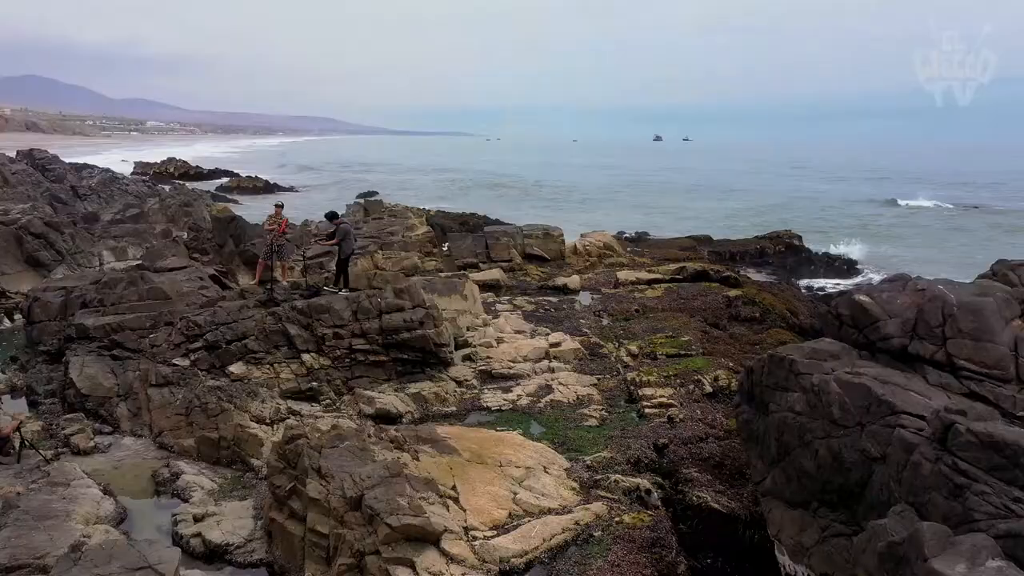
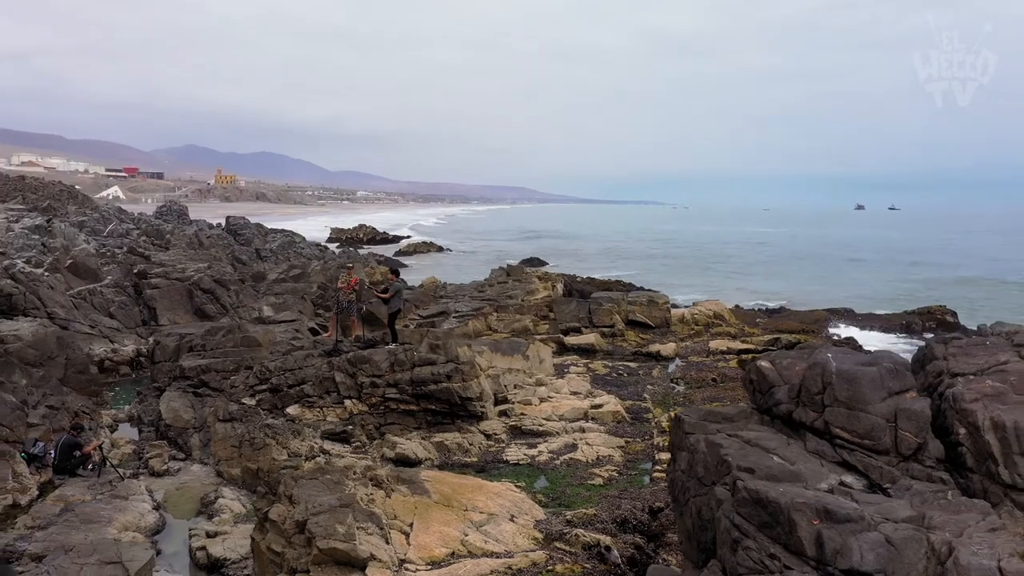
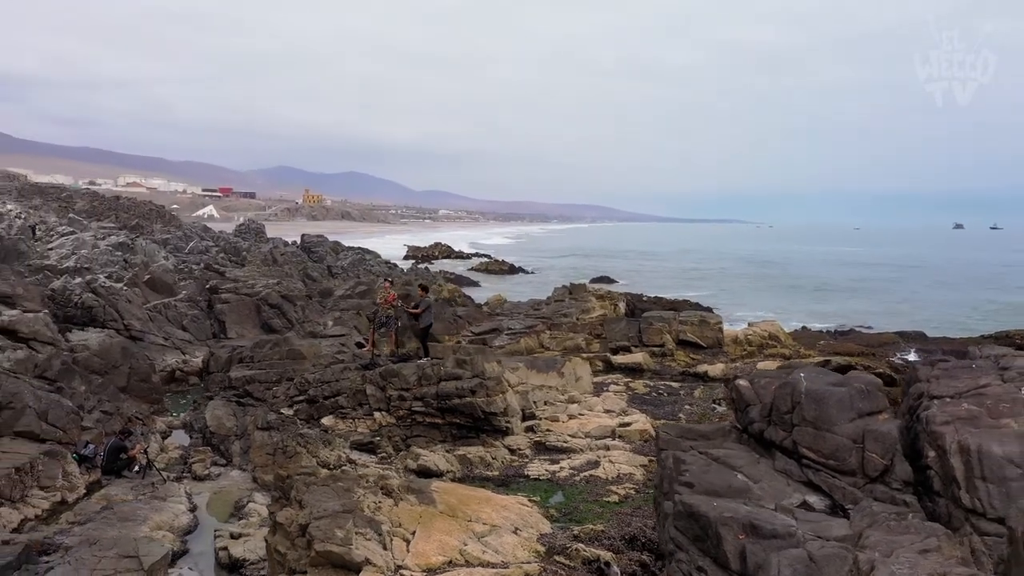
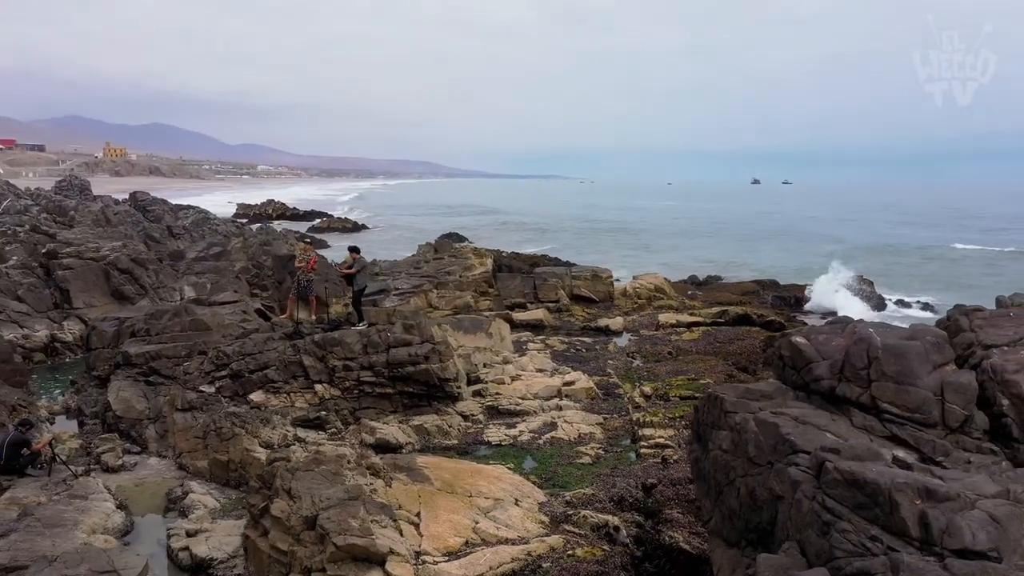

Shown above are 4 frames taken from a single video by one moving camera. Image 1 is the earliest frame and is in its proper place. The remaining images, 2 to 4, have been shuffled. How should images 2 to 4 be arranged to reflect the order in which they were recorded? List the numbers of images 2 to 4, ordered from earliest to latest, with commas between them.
4, 2, 3
